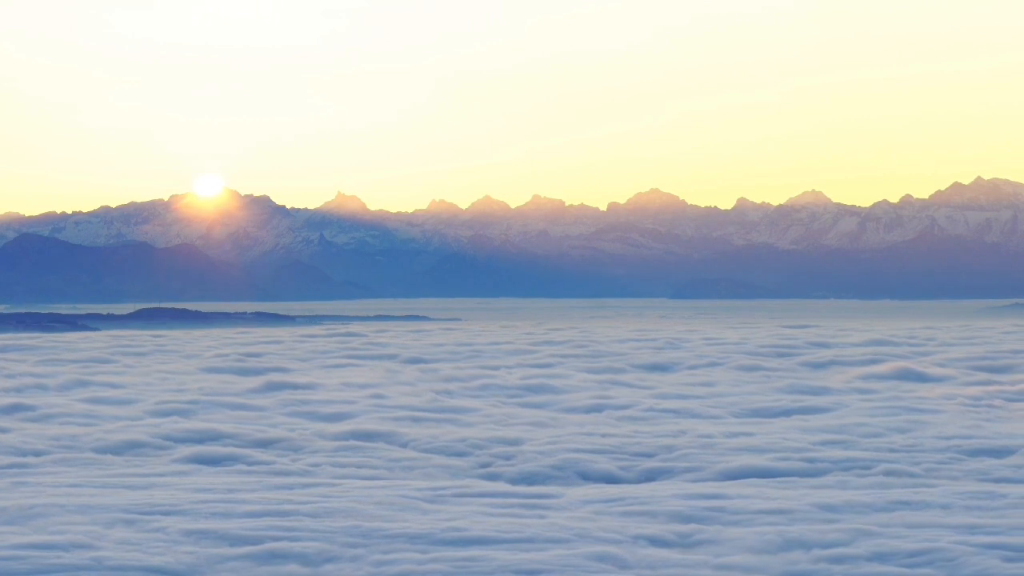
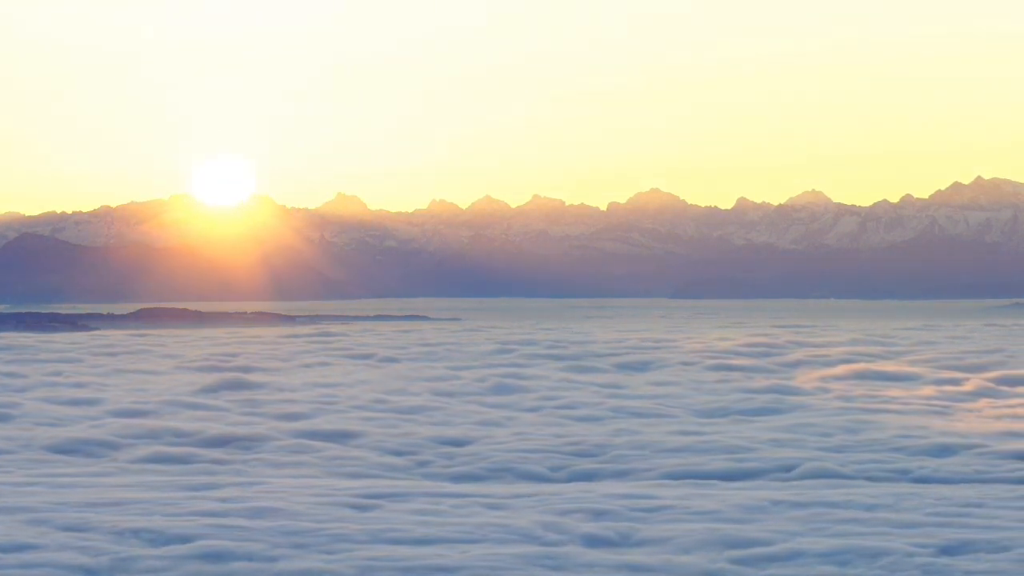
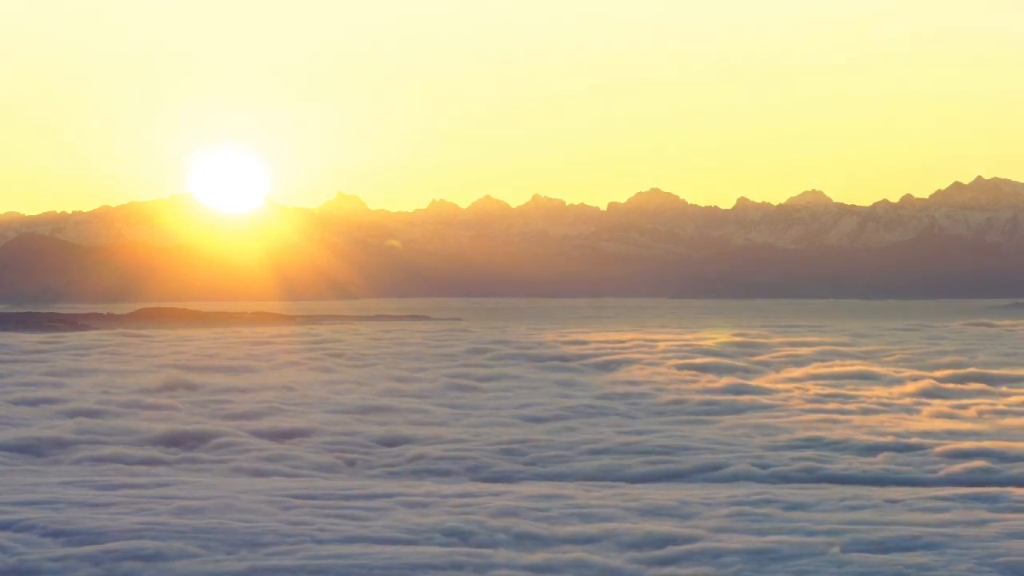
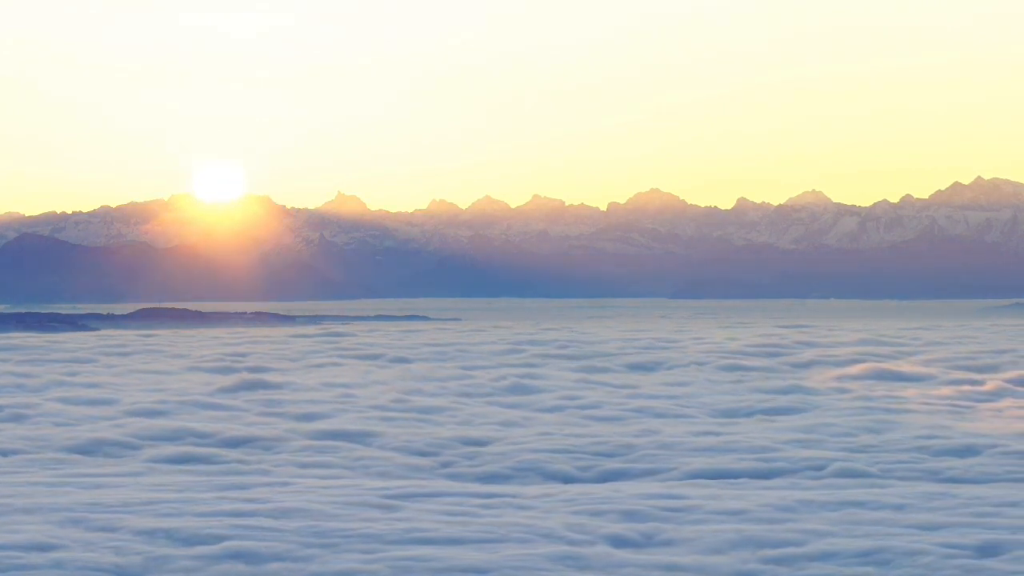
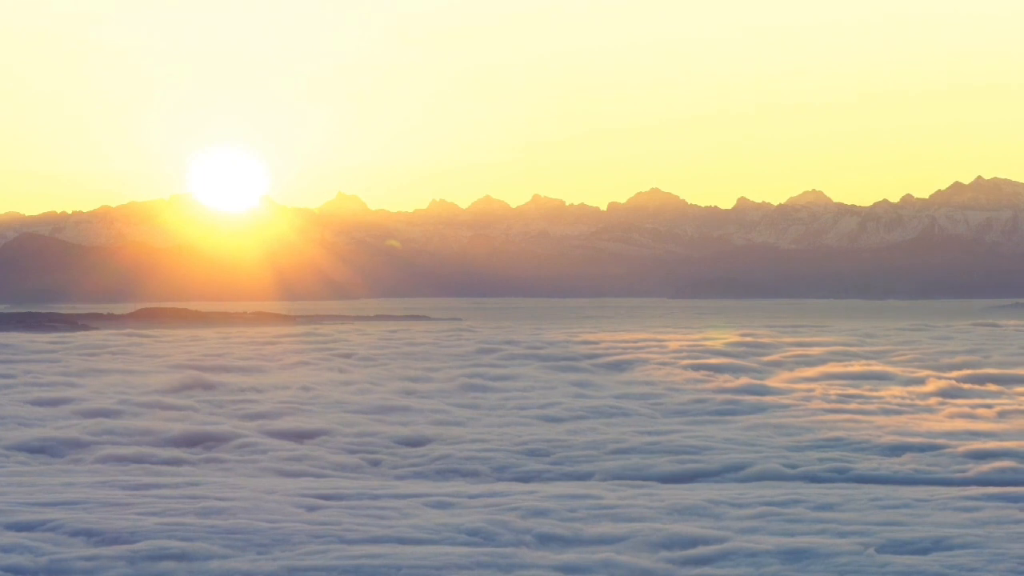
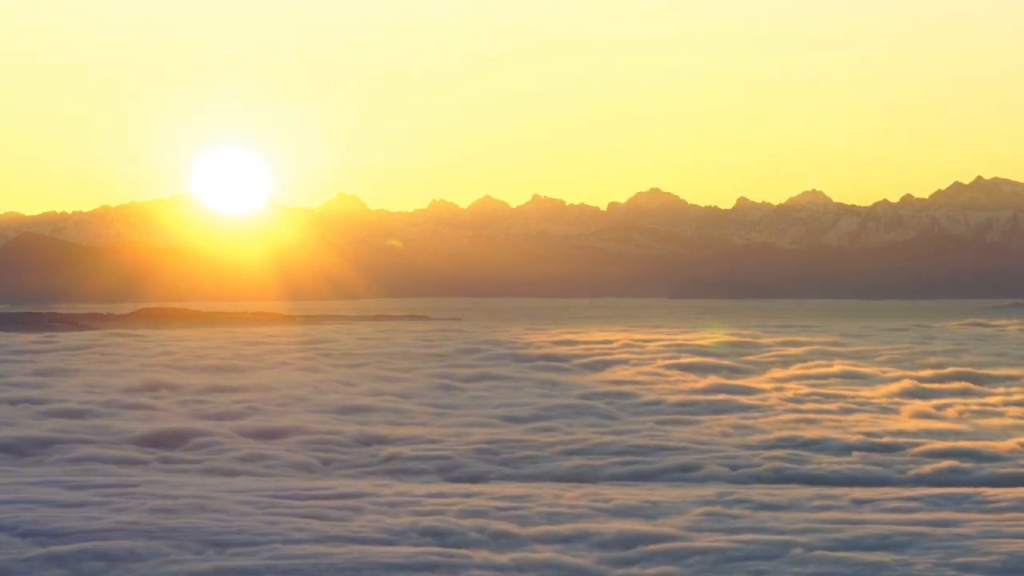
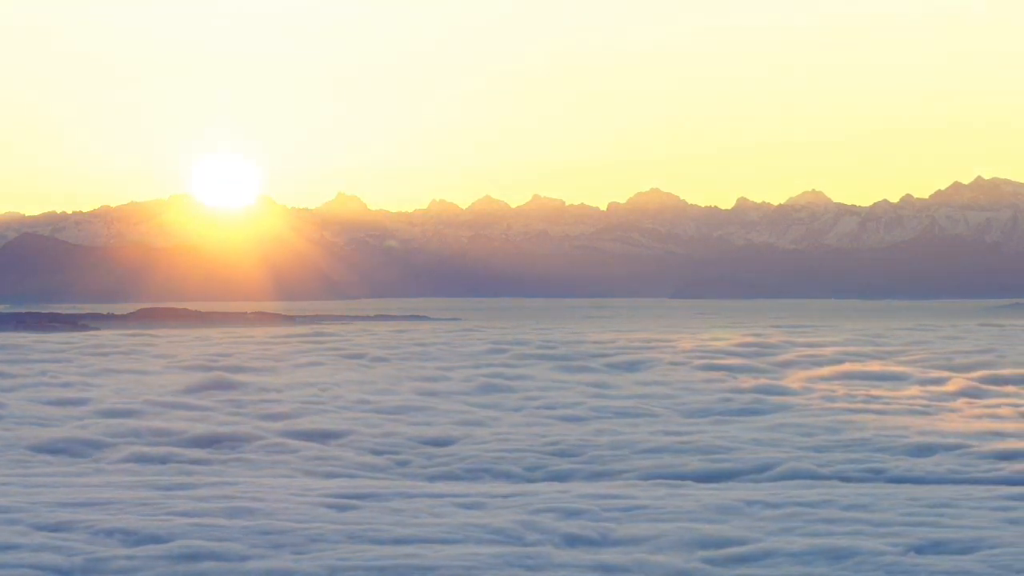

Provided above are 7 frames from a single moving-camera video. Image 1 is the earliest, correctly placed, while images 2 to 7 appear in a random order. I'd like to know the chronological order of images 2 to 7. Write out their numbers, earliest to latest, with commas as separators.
4, 2, 7, 5, 3, 6
